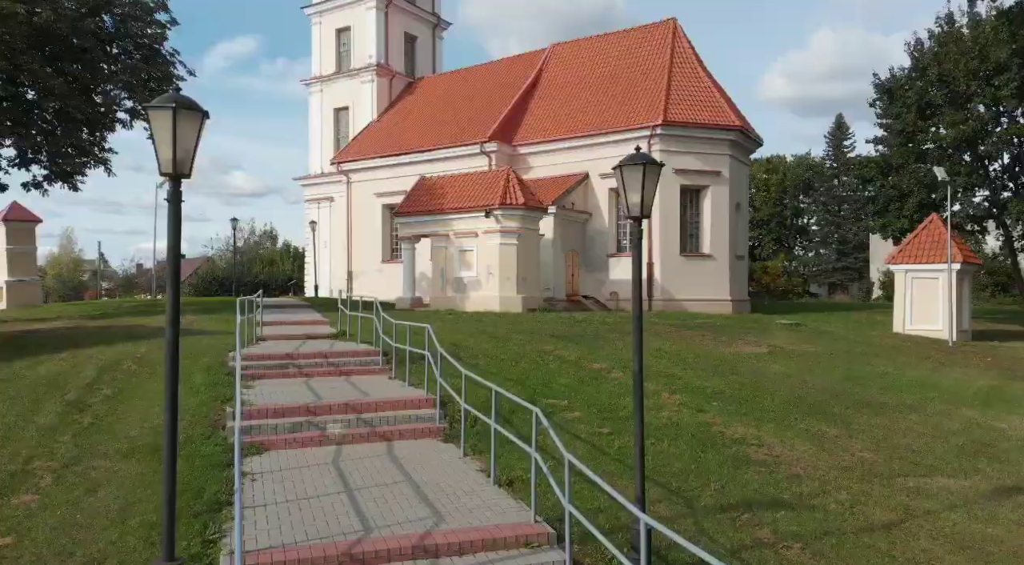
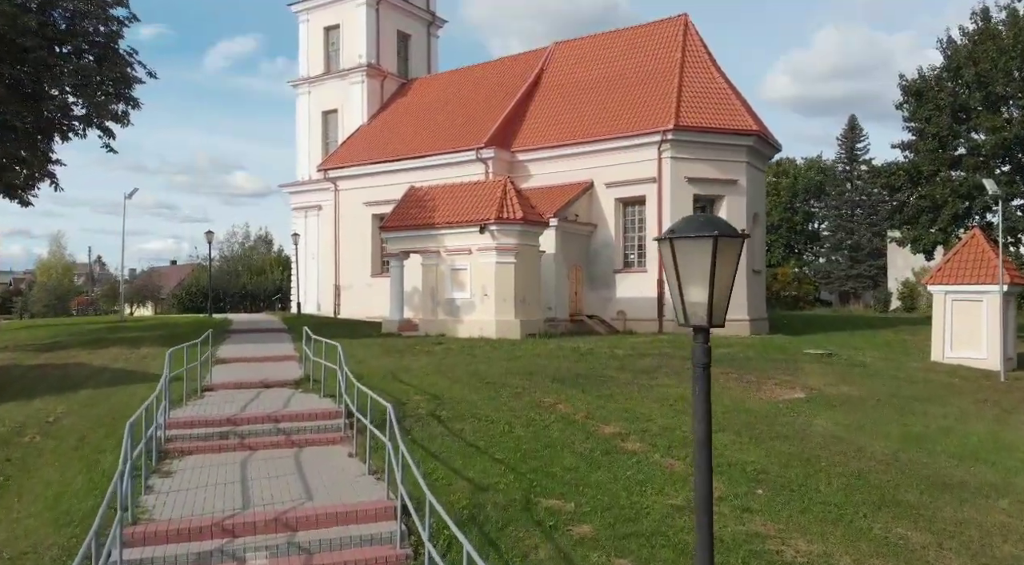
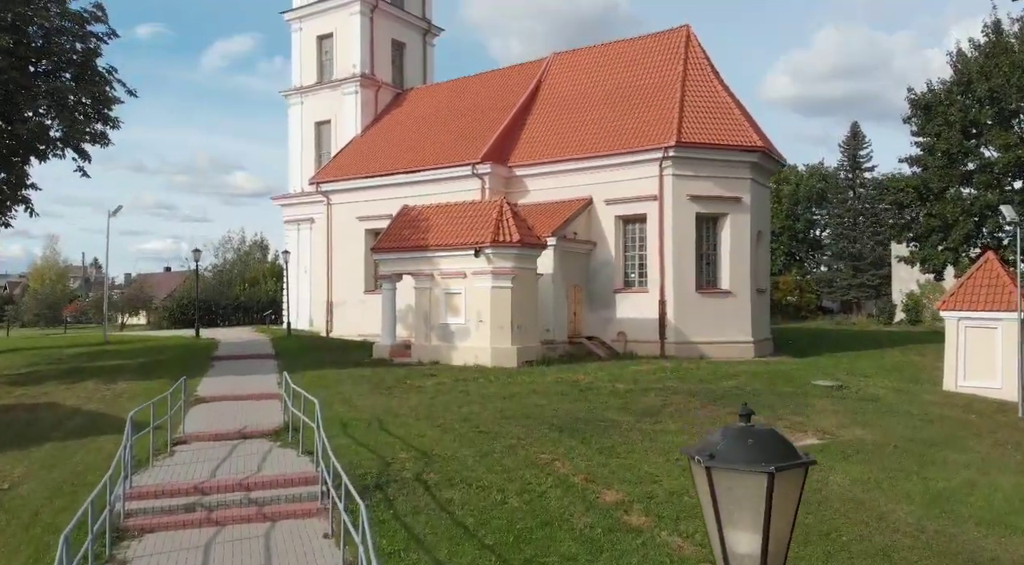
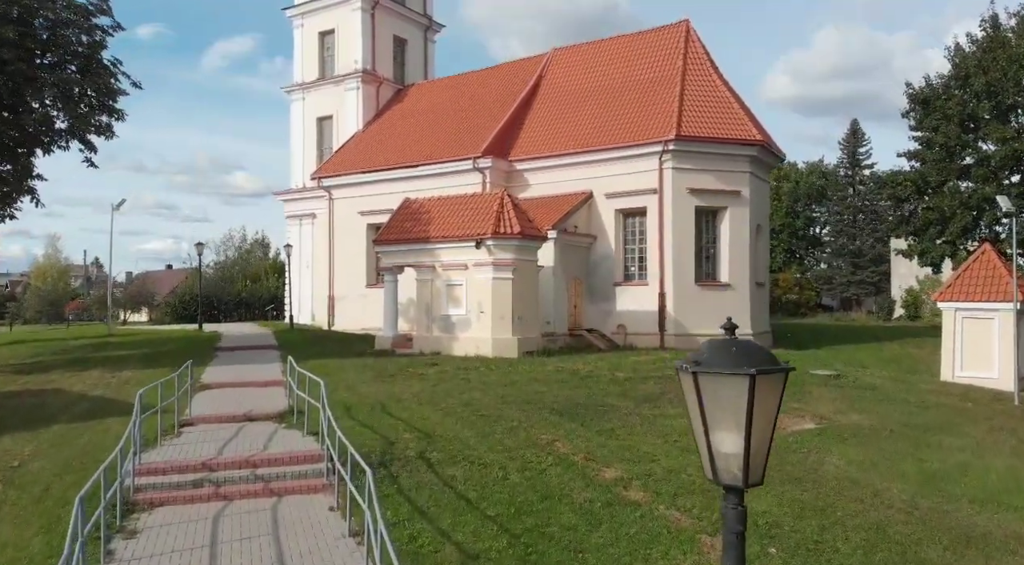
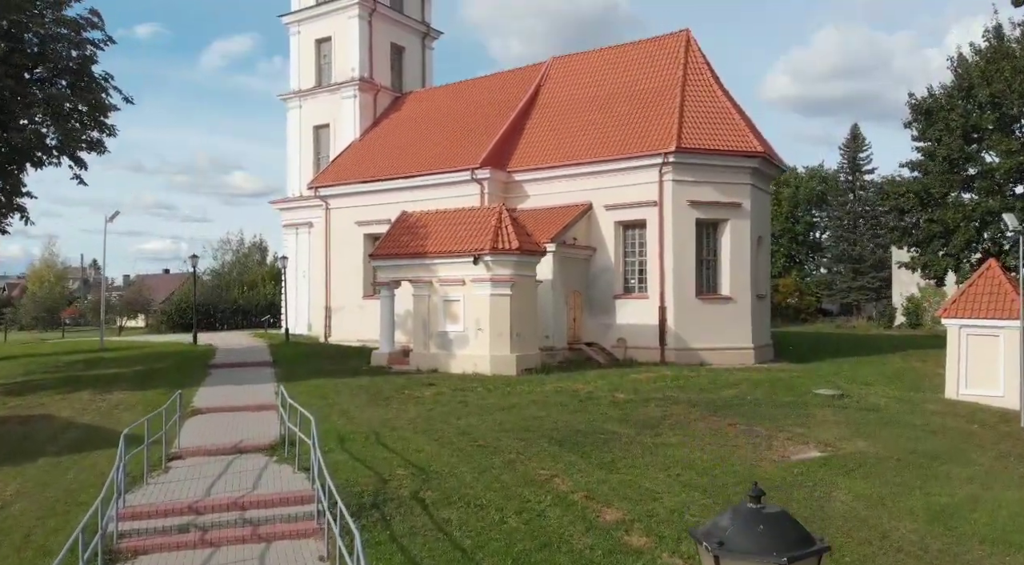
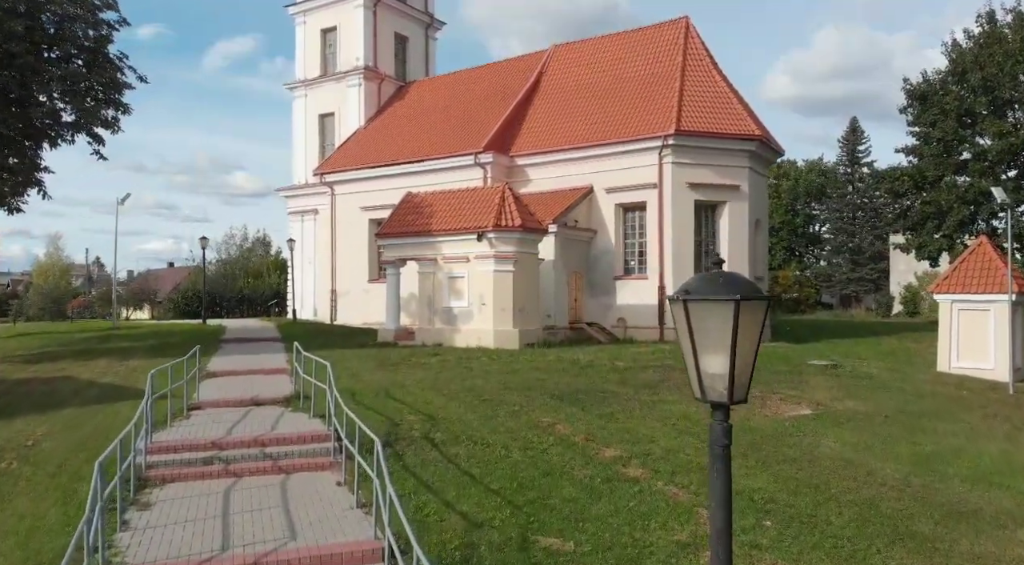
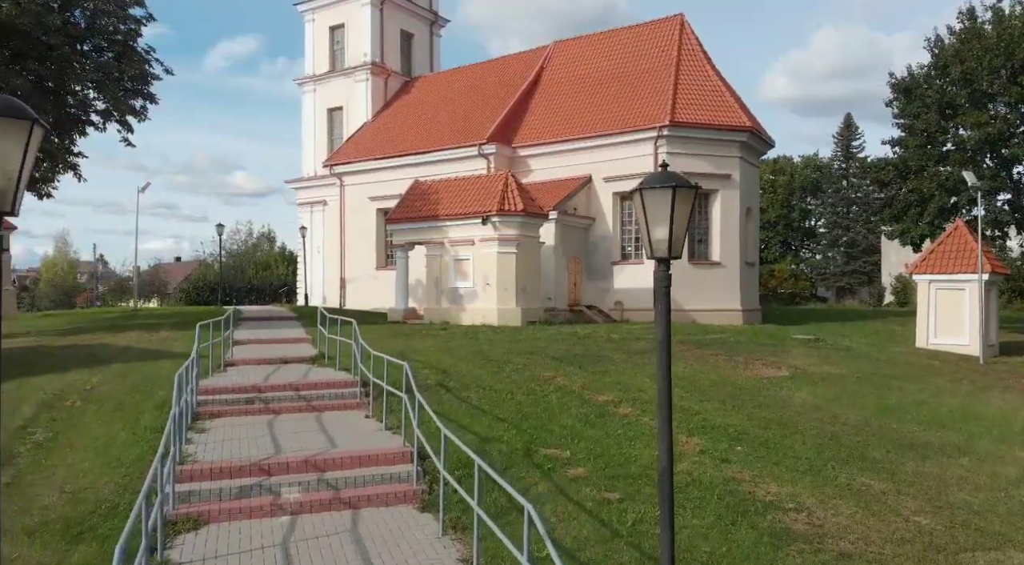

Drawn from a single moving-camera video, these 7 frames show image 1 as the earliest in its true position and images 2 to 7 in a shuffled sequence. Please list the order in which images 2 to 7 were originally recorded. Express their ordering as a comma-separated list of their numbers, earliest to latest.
7, 2, 6, 4, 3, 5
